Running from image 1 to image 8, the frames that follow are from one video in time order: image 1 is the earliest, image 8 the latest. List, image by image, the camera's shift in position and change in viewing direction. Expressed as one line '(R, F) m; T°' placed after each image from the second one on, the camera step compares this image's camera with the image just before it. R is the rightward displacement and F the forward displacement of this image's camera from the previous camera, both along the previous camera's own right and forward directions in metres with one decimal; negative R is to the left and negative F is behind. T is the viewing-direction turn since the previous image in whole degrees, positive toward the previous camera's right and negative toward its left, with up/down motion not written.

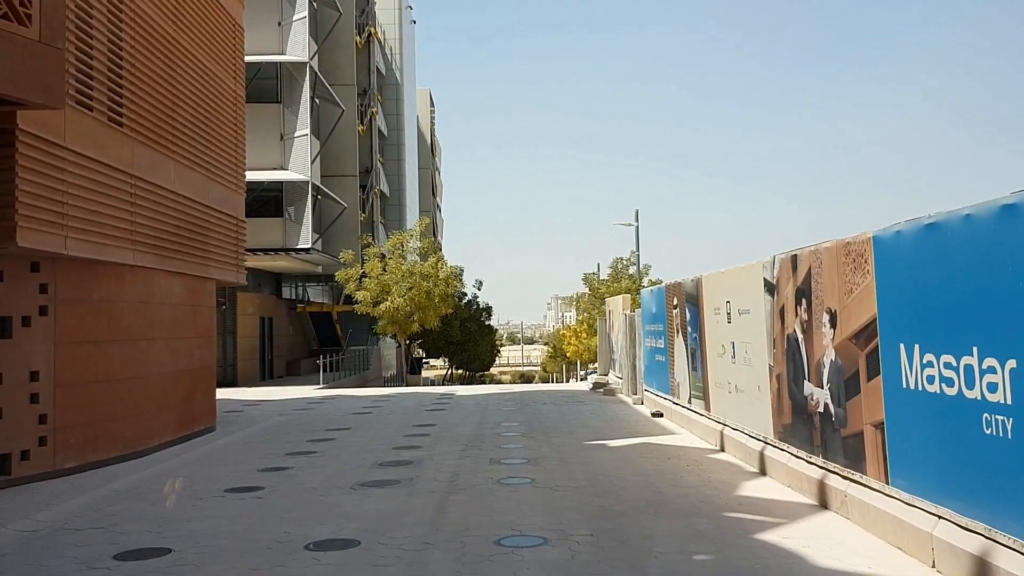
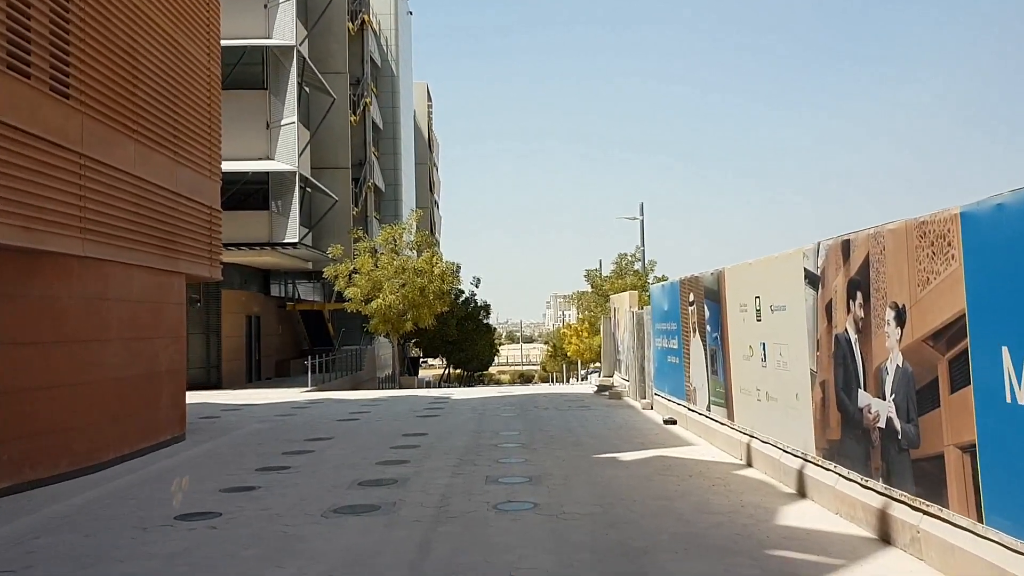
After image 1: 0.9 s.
(0.0, +1.5) m; 0°
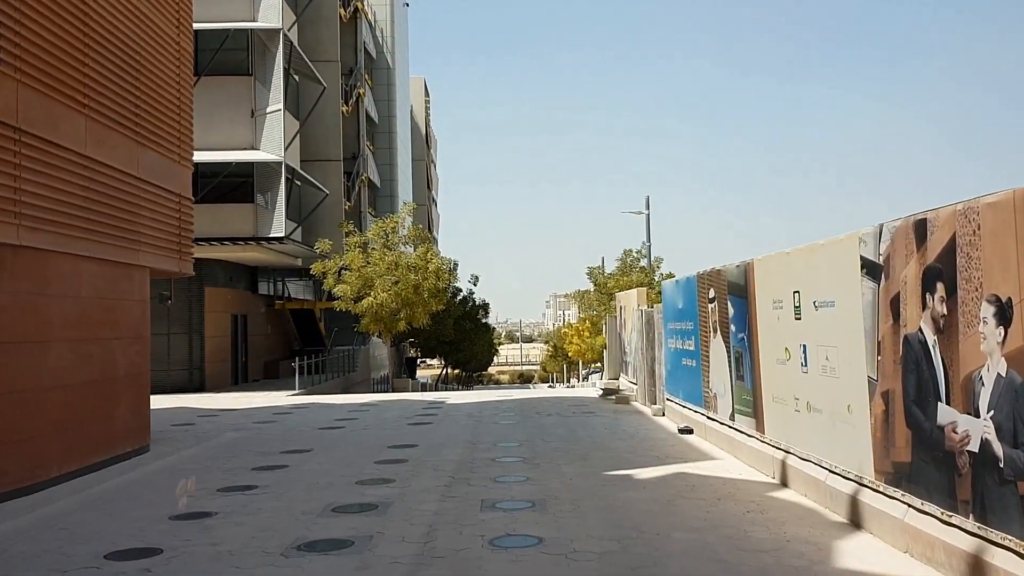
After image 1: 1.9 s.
(0.0, +1.5) m; 0°
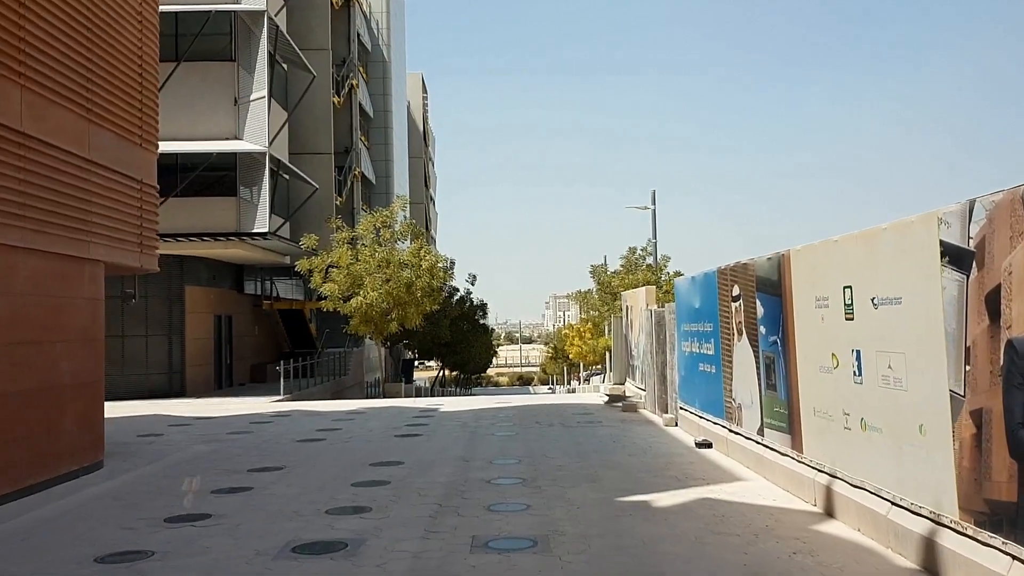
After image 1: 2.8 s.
(0.0, +1.5) m; 0°
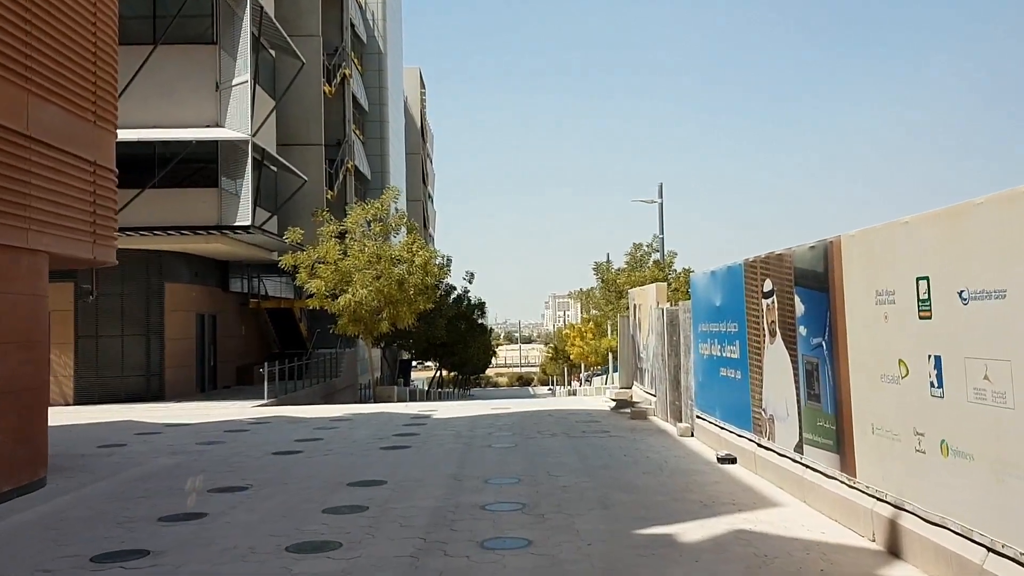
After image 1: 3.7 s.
(0.0, +1.5) m; 0°
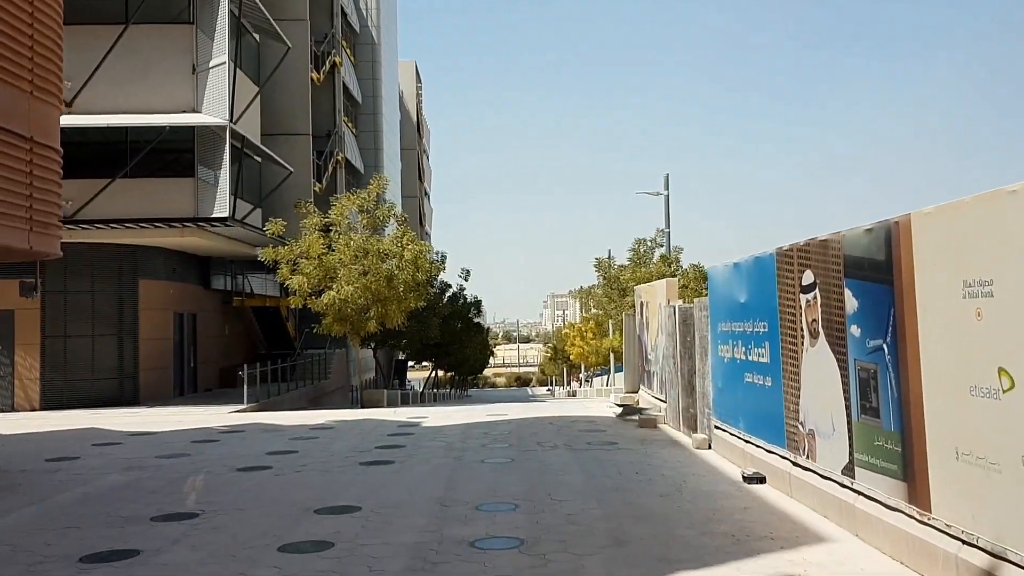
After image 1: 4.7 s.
(0.0, +1.5) m; 0°
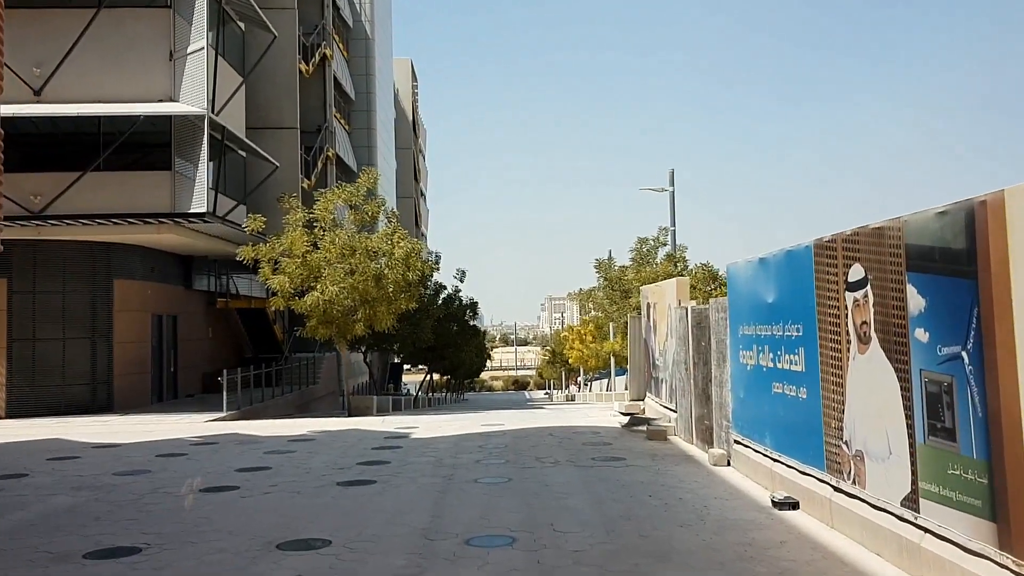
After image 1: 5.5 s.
(0.0, +1.3) m; 0°
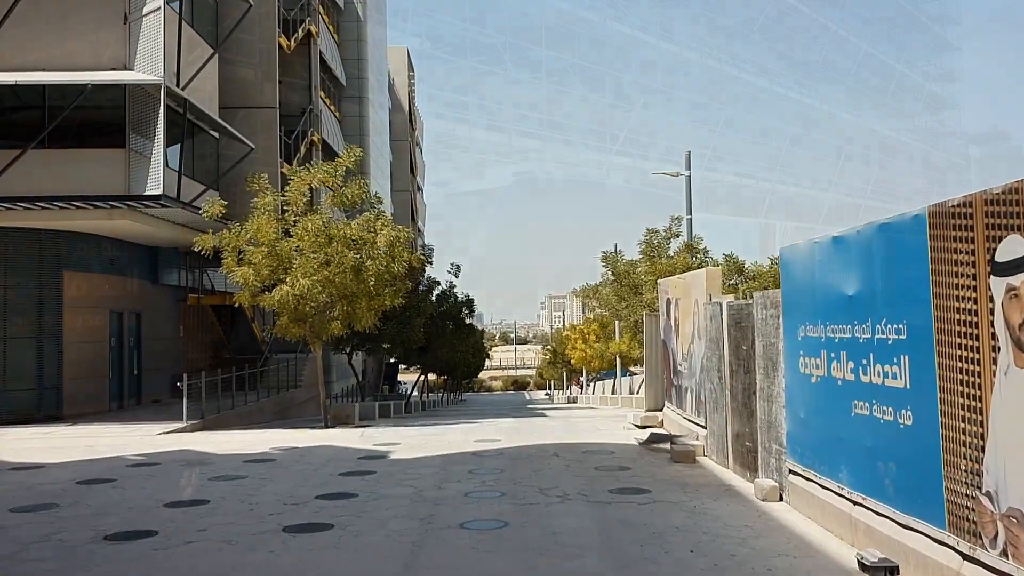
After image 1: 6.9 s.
(0.0, +2.3) m; 0°
